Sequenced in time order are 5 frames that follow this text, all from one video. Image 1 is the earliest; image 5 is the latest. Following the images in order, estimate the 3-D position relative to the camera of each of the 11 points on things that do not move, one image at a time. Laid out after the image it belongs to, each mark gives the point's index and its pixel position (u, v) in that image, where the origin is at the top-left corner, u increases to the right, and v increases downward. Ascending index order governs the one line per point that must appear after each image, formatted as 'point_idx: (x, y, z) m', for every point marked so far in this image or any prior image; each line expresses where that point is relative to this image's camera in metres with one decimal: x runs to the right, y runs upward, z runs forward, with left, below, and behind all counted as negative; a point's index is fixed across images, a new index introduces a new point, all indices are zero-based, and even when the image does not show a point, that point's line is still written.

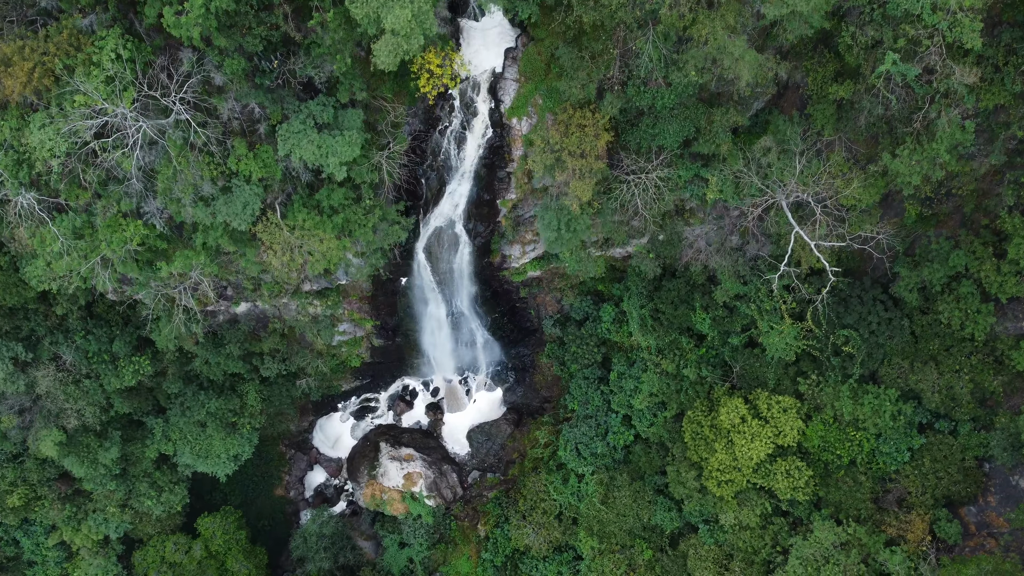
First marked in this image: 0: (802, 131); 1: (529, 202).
0: (+6.8, +3.8, +13.4) m
1: (+0.5, +2.5, +15.6) m
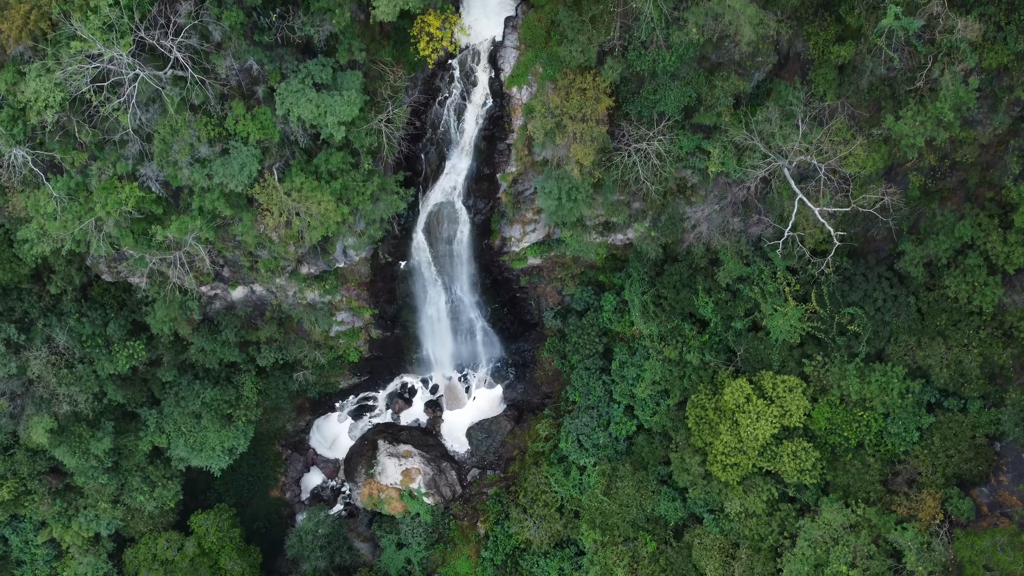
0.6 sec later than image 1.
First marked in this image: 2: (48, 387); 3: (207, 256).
0: (+6.8, +4.5, +13.3) m
1: (+0.5, +3.1, +15.5) m
2: (-14.1, -3.0, +17.4) m
3: (-8.1, +0.9, +15.1) m
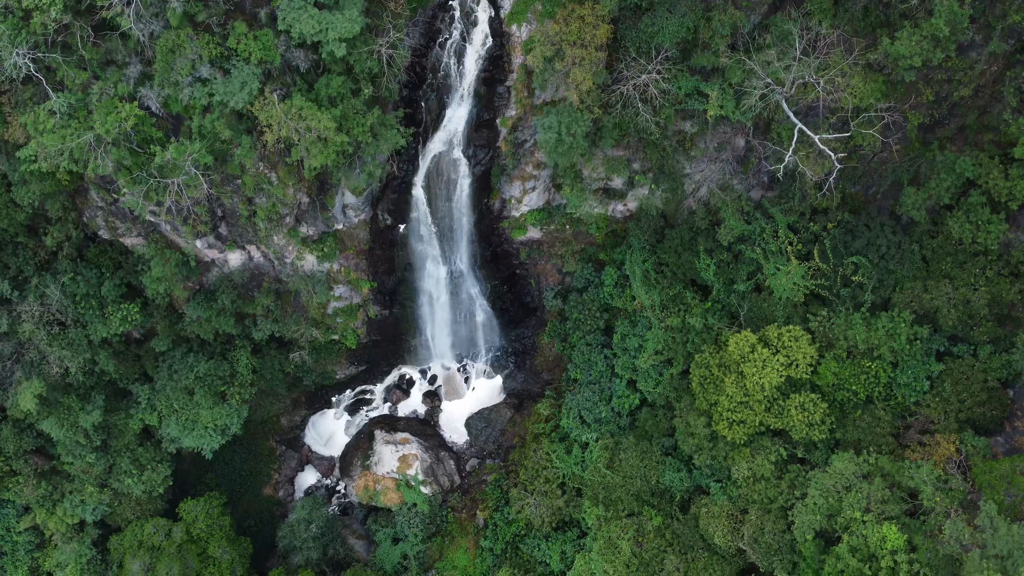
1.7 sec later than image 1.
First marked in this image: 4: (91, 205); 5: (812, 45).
0: (+6.8, +5.9, +13.5) m
1: (+0.5, +4.4, +15.5) m
2: (-14.1, -1.8, +17.0) m
3: (-8.1, +2.2, +15.0) m
4: (-12.0, +2.4, +16.3) m
5: (+7.3, +5.8, +13.9) m
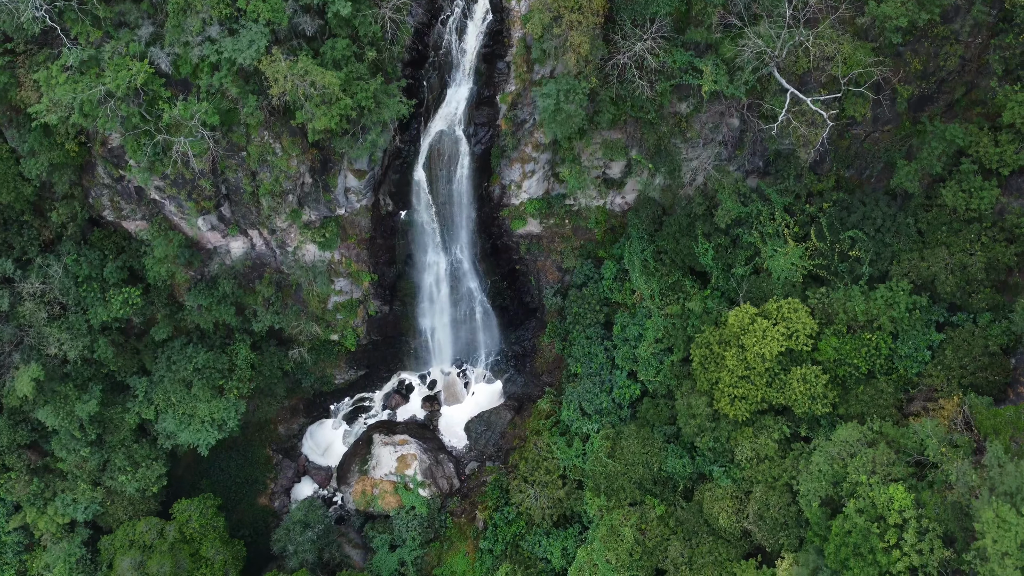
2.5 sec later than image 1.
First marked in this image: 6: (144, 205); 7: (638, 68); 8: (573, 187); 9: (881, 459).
0: (+6.7, +6.7, +14.0) m
1: (+0.5, +5.1, +16.0) m
2: (-14.1, -1.2, +17.0) m
3: (-8.1, +2.9, +15.3) m
4: (-12.1, +3.0, +16.6) m
5: (+7.3, +6.6, +14.4) m
6: (-11.0, +2.5, +17.1) m
7: (+3.2, +5.4, +14.6) m
8: (+1.9, +3.1, +18.2) m
9: (+8.1, -3.8, +12.5) m
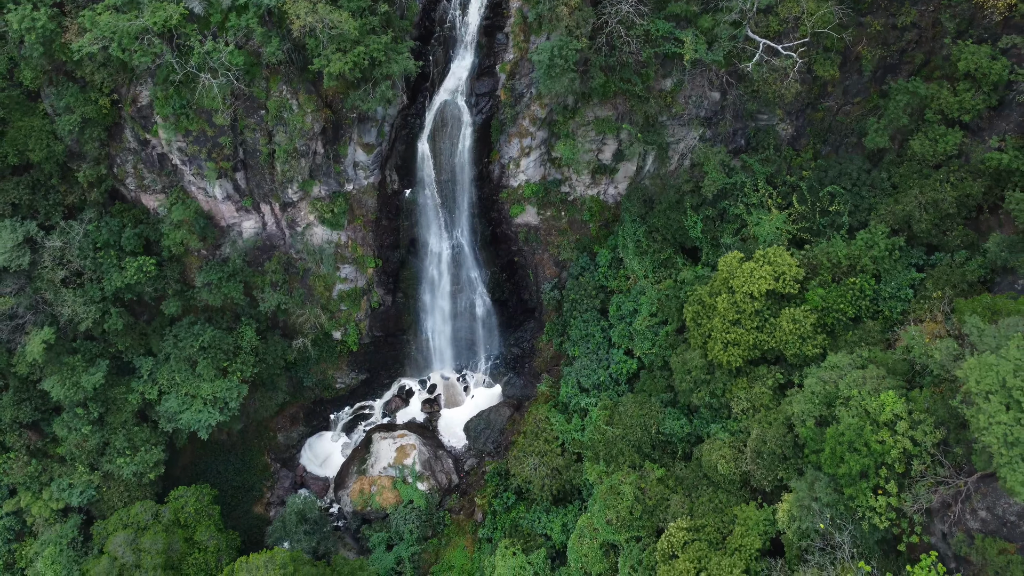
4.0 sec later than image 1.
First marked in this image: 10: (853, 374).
0: (+6.7, +8.2, +15.6) m
1: (+0.4, +6.3, +17.4) m
2: (-14.1, -0.1, +17.7) m
3: (-8.1, +4.2, +16.5) m
4: (-12.1, +4.1, +17.9) m
5: (+7.2, +8.0, +16.0) m
6: (-11.1, +3.6, +18.2) m
7: (+3.1, +6.8, +16.1) m
8: (+1.9, +4.1, +19.3) m
9: (+8.0, -2.0, +12.8) m
10: (+8.3, -2.5, +13.7) m
